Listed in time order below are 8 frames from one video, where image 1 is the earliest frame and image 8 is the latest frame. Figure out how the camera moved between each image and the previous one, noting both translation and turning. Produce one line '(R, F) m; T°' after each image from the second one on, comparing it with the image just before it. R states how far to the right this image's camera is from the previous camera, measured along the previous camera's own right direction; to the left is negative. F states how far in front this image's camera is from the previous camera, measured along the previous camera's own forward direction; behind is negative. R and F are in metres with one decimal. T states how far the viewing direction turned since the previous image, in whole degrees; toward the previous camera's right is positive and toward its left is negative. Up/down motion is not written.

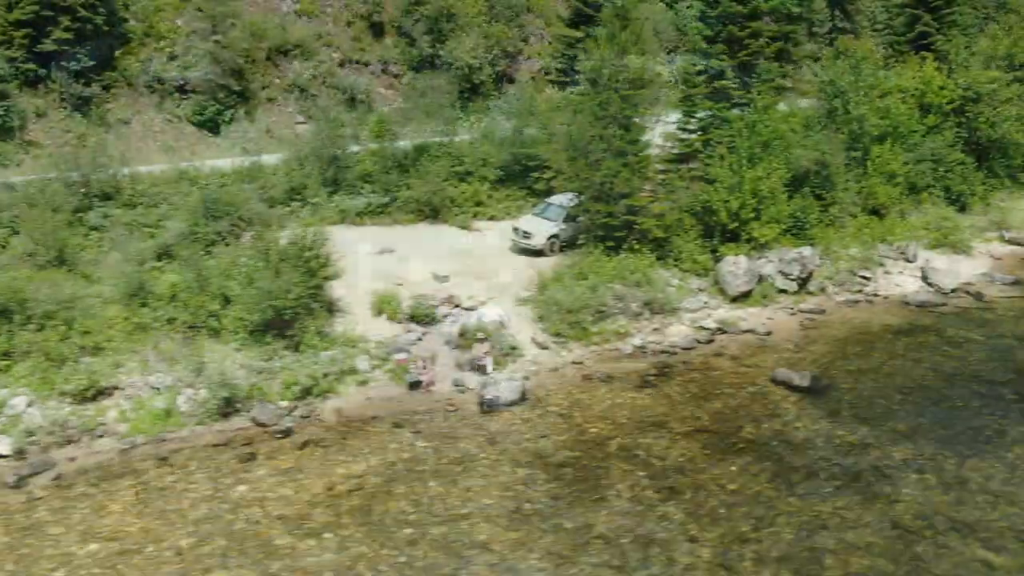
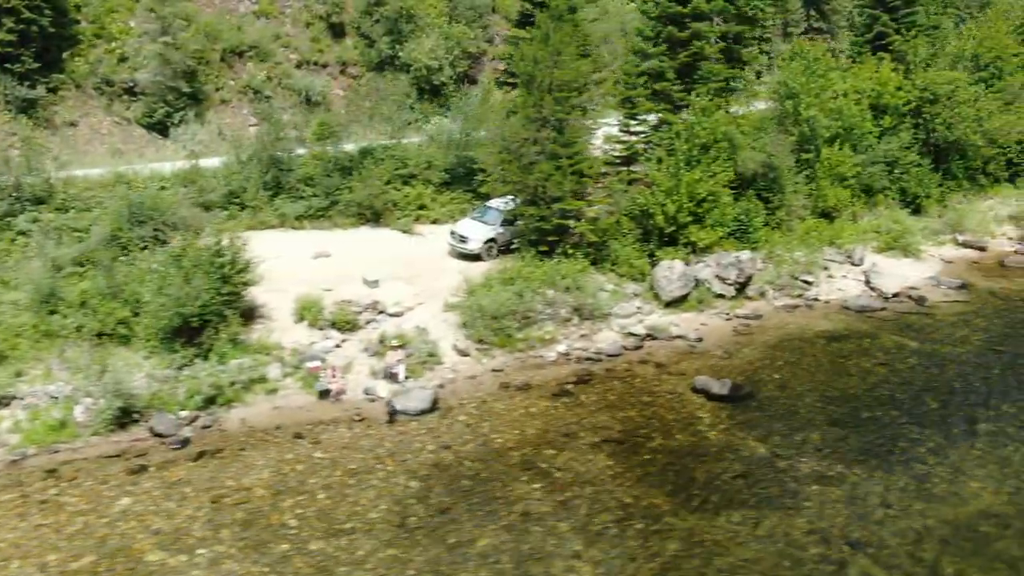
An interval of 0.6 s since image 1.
(+1.3, +0.3) m; 0°
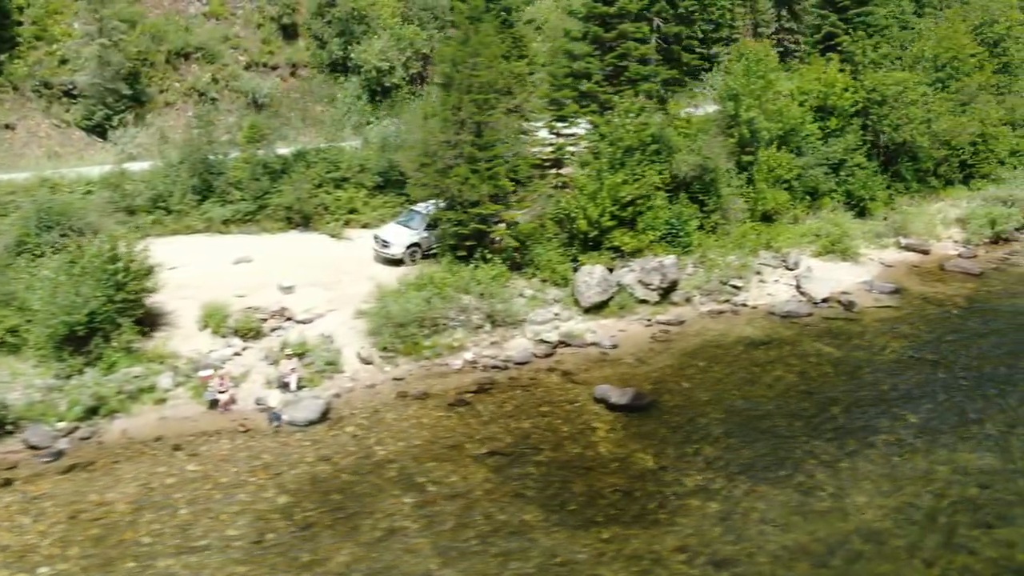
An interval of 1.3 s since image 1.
(+1.5, +0.3) m; 0°
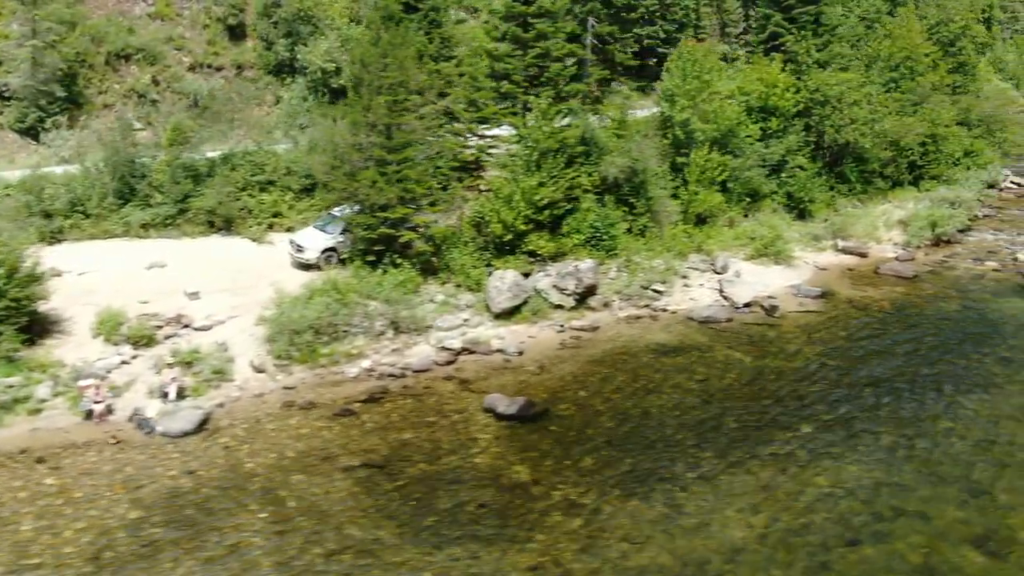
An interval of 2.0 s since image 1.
(+1.6, +0.4) m; 0°
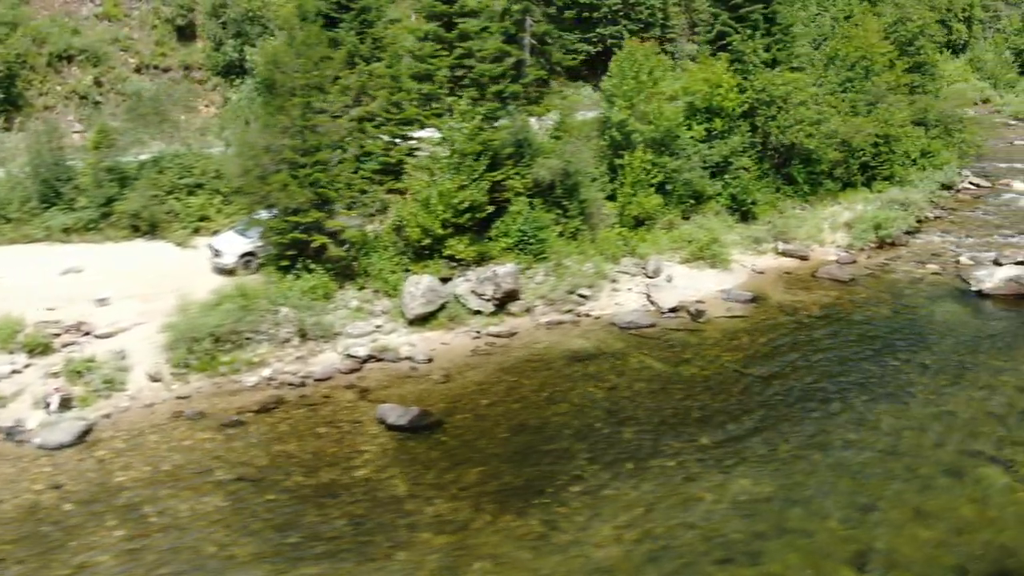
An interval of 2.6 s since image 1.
(+1.4, +0.4) m; 0°
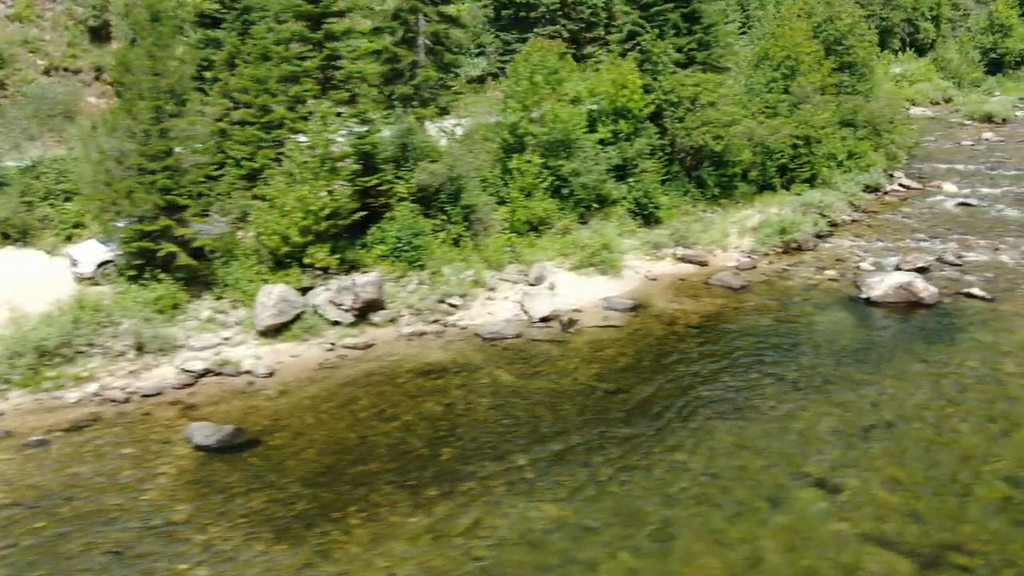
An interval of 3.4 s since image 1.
(+2.4, +0.7) m; 0°
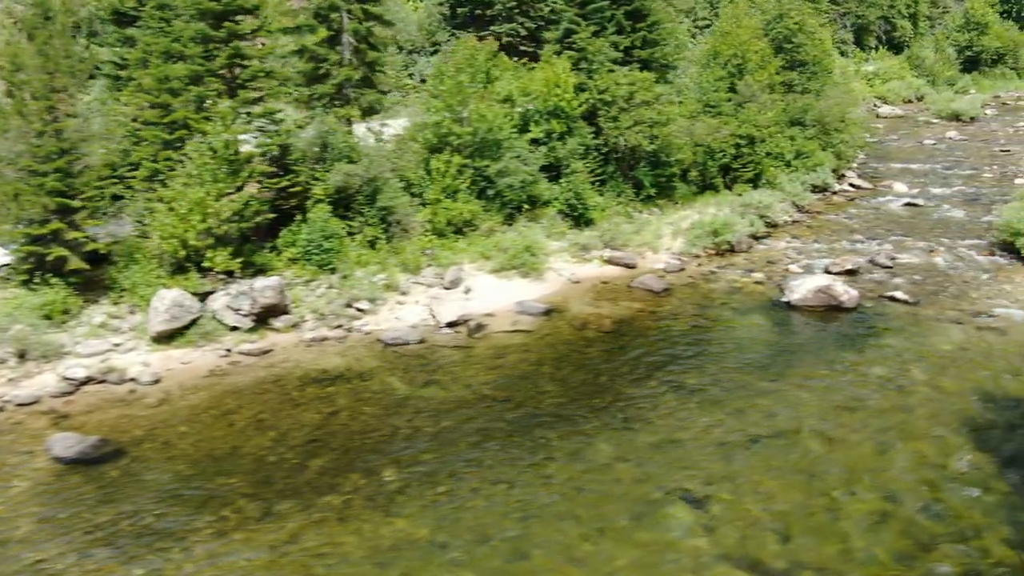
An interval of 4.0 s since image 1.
(+1.6, +0.4) m; 0°
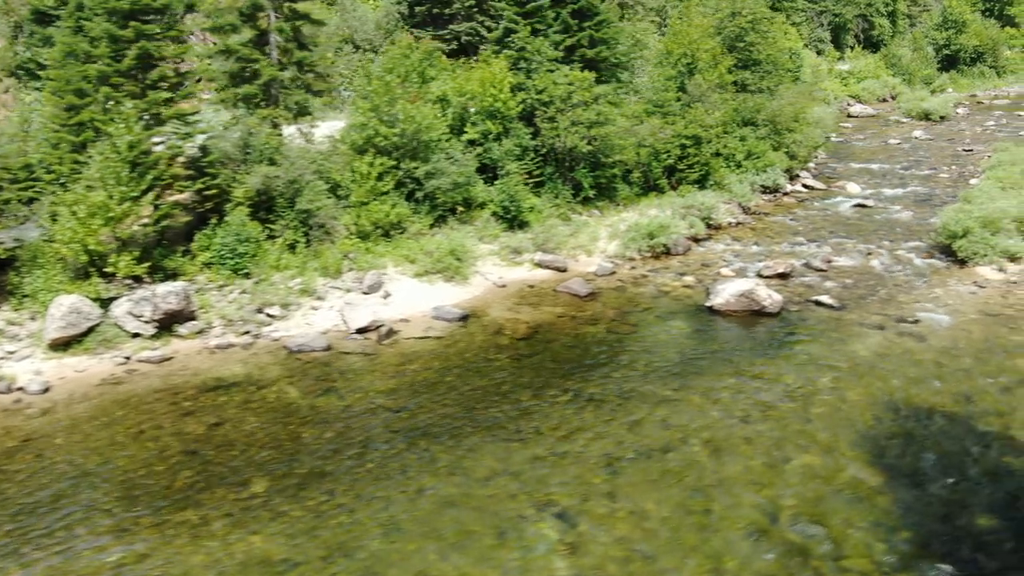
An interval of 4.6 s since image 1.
(+1.5, +0.4) m; 0°
